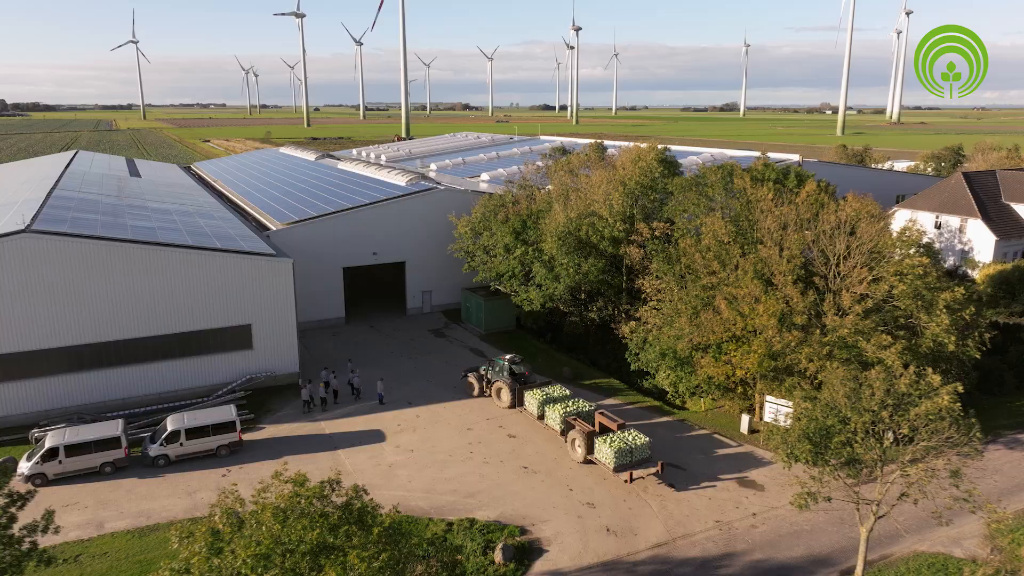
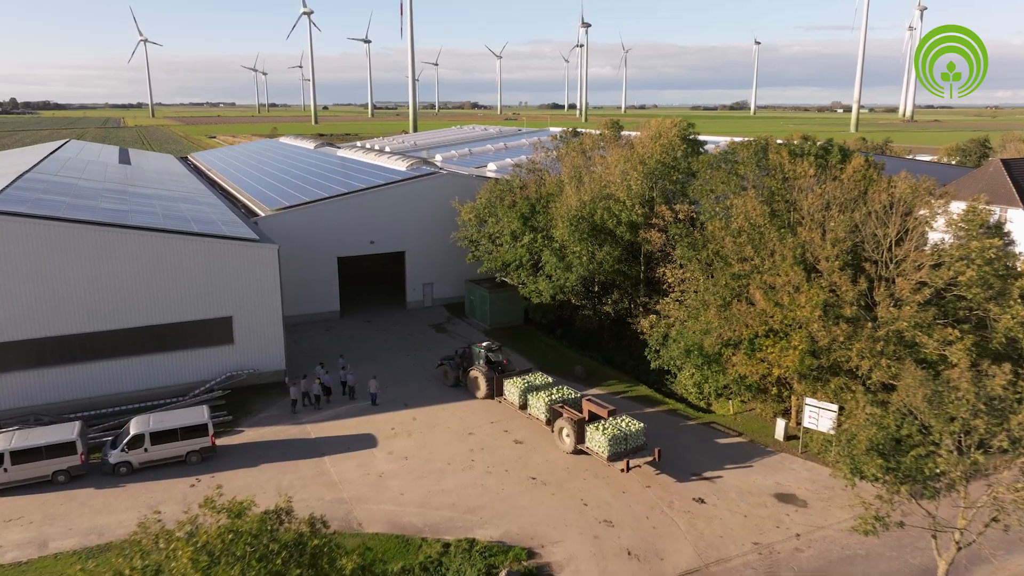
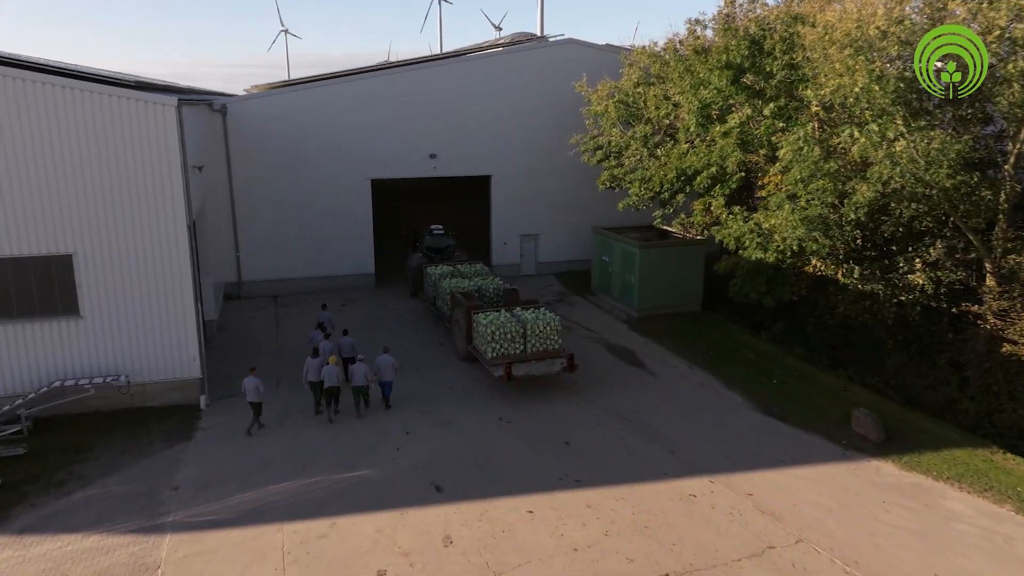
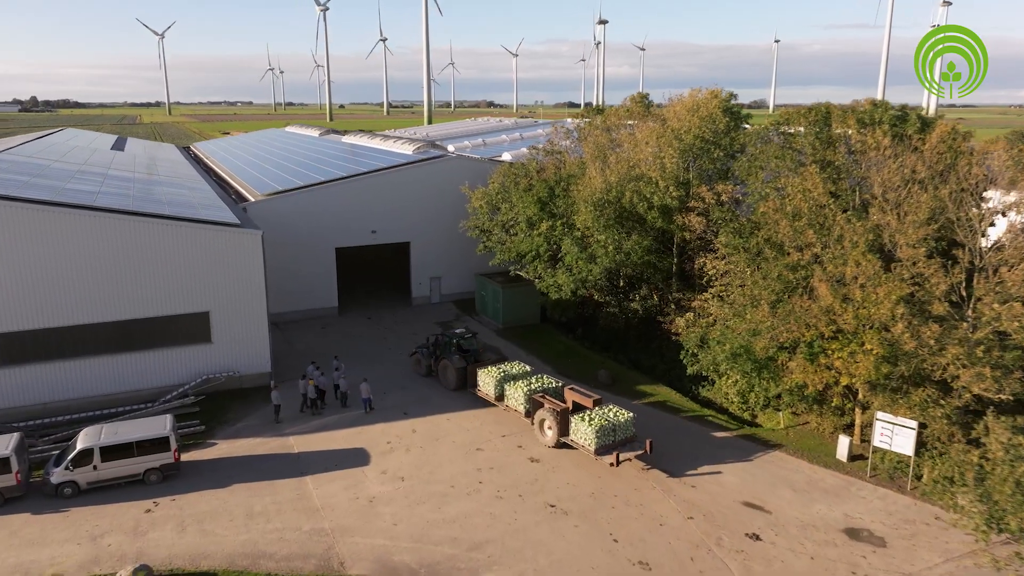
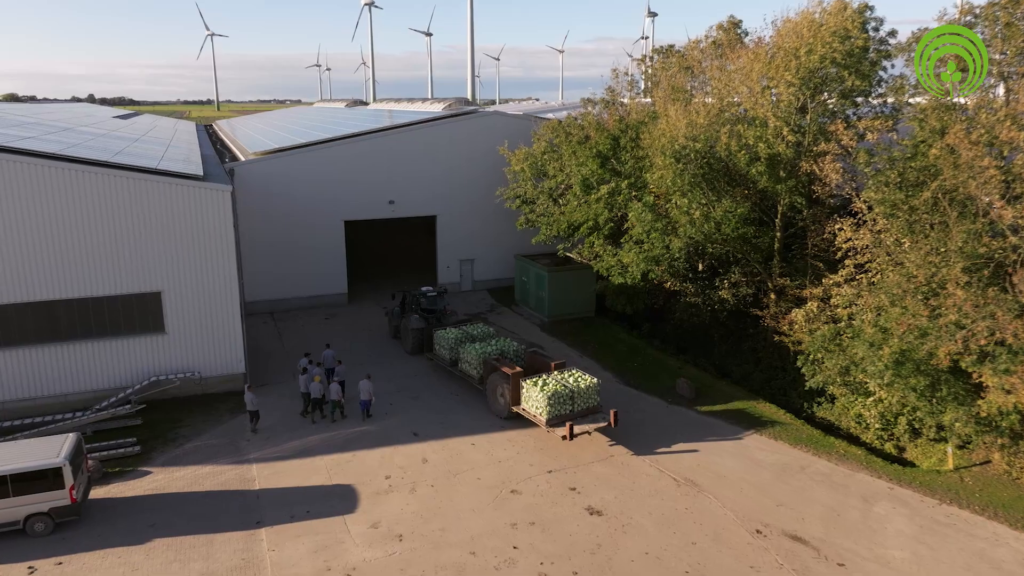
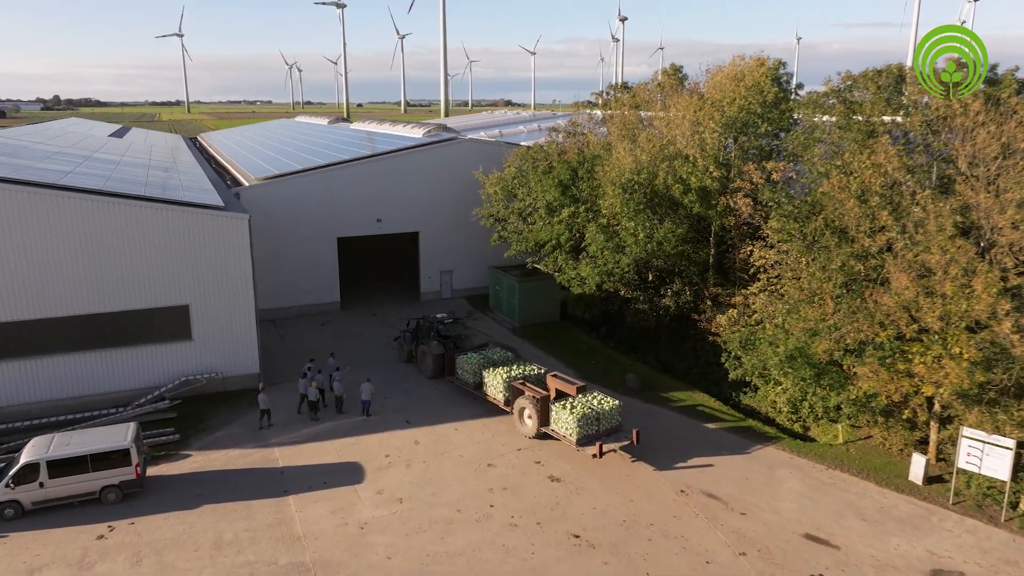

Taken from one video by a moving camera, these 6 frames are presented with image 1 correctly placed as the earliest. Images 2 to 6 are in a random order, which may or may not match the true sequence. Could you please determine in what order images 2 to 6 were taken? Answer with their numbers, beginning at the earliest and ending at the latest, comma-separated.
2, 4, 6, 5, 3
